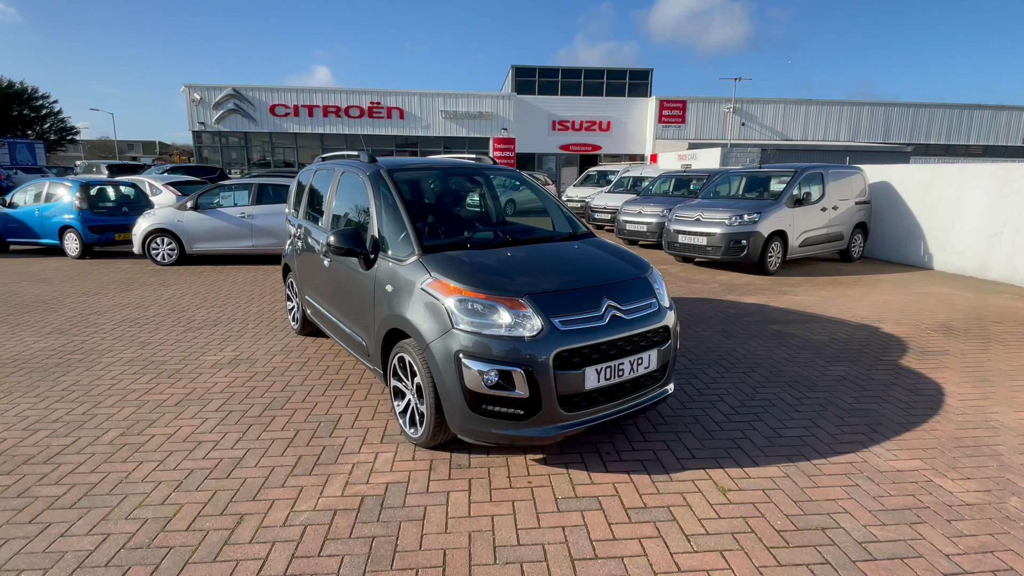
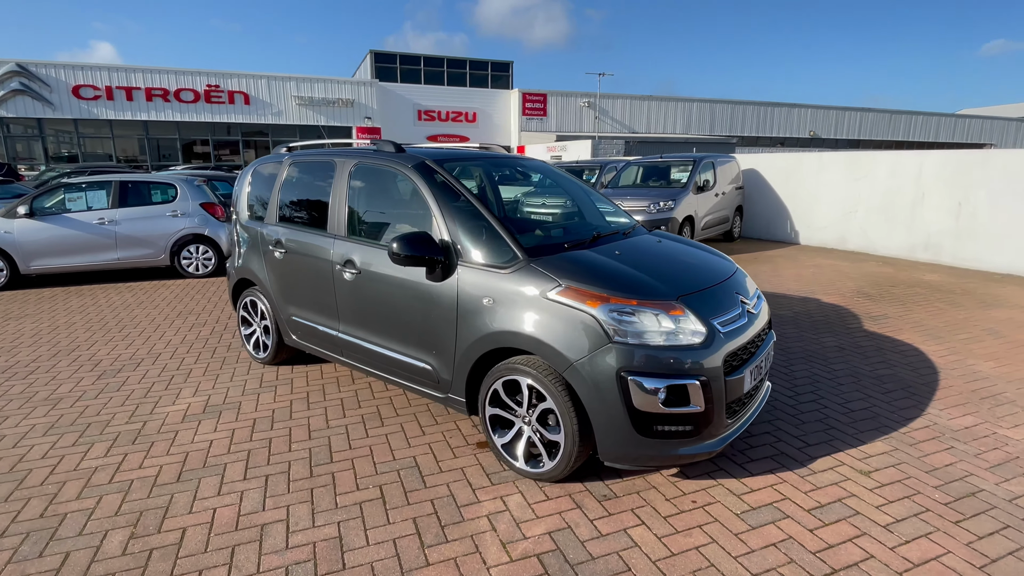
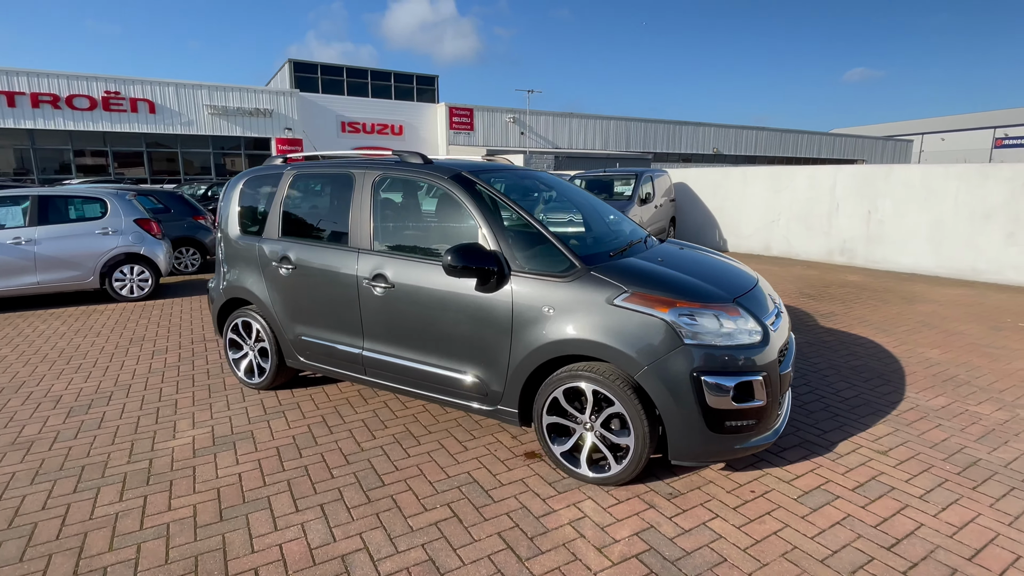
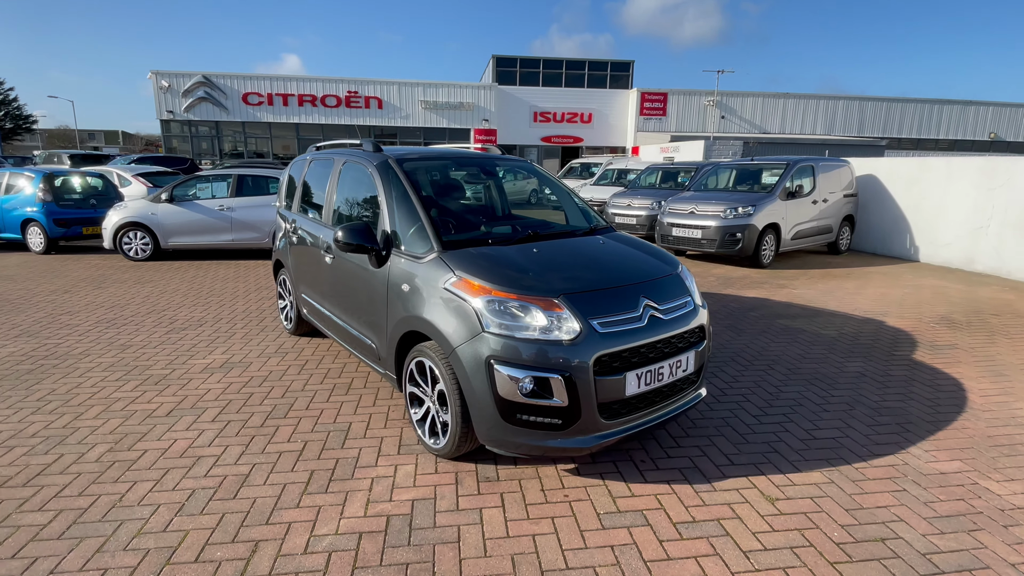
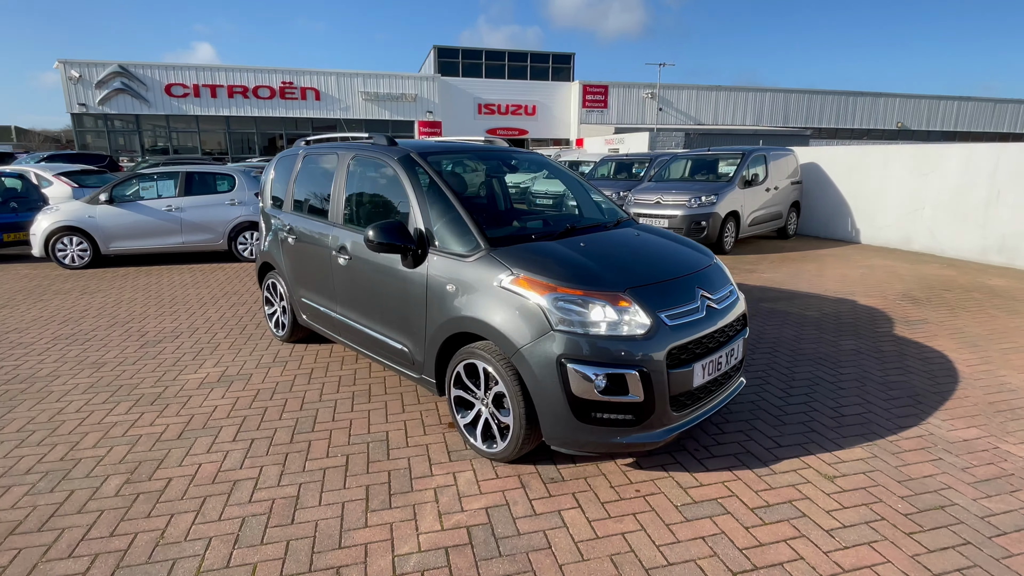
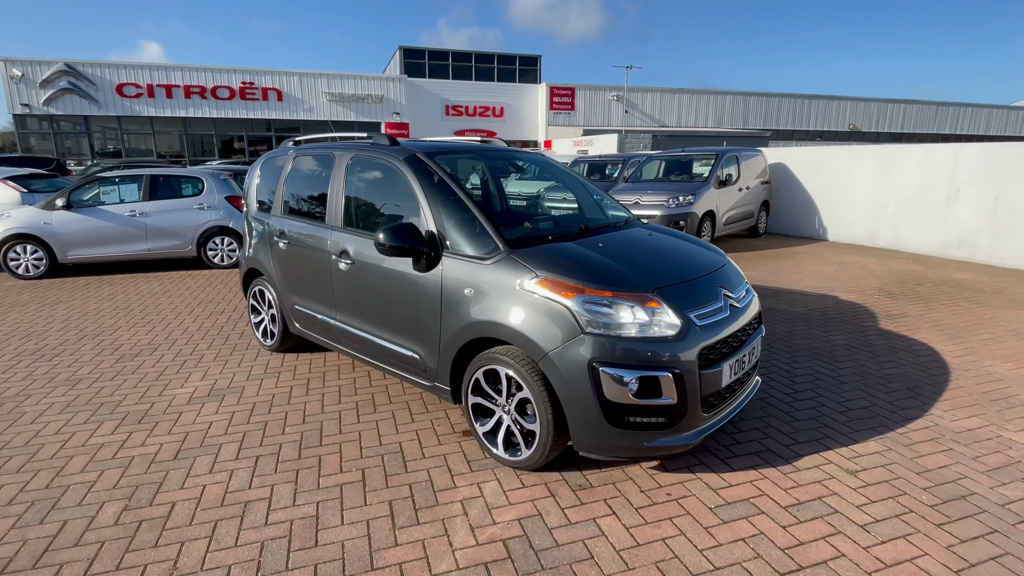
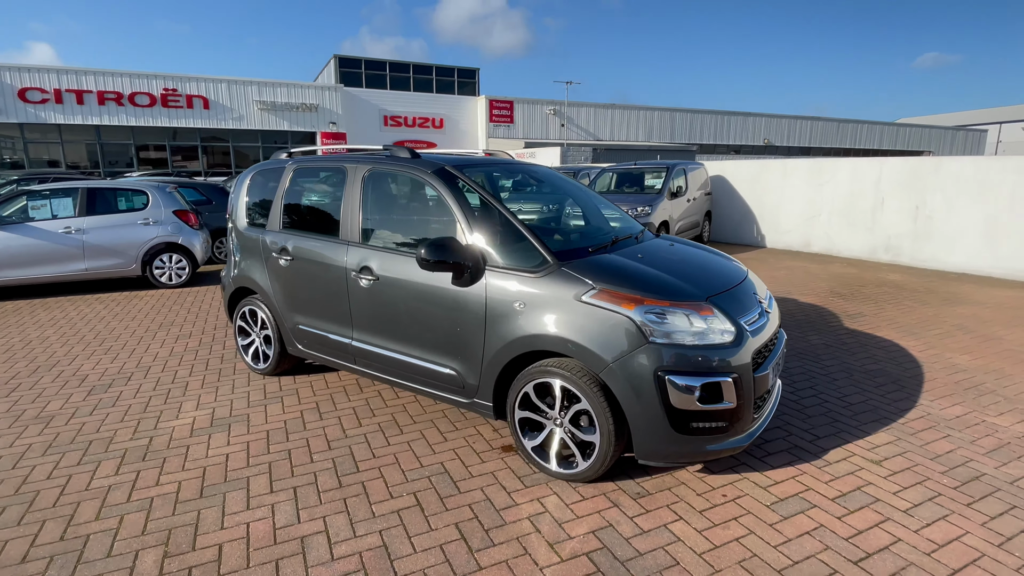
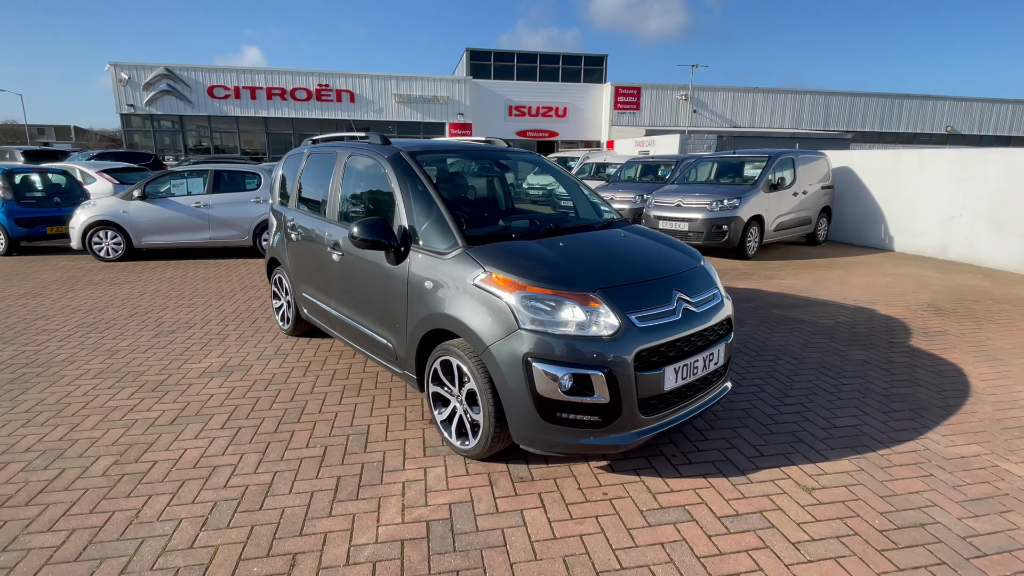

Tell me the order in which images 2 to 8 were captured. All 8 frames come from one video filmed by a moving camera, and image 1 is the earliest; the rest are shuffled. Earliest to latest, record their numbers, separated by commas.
4, 8, 5, 6, 2, 7, 3
